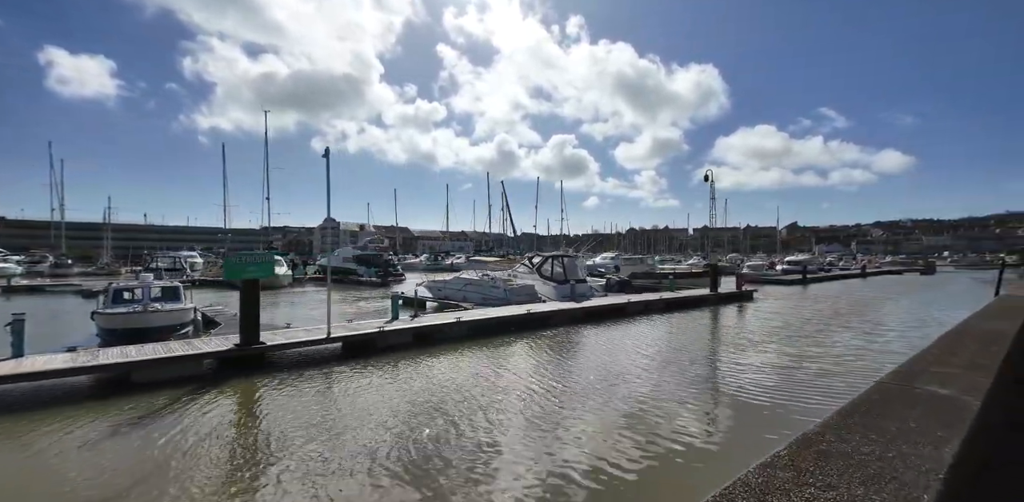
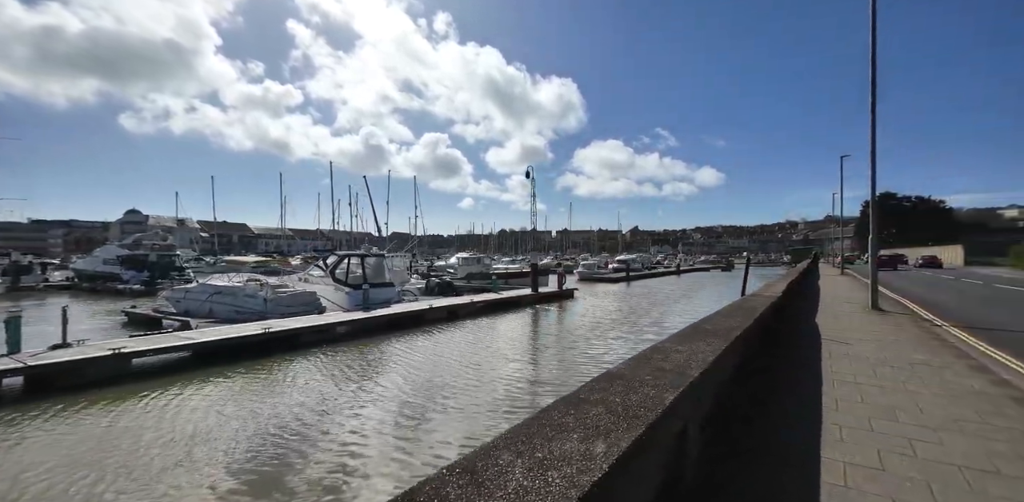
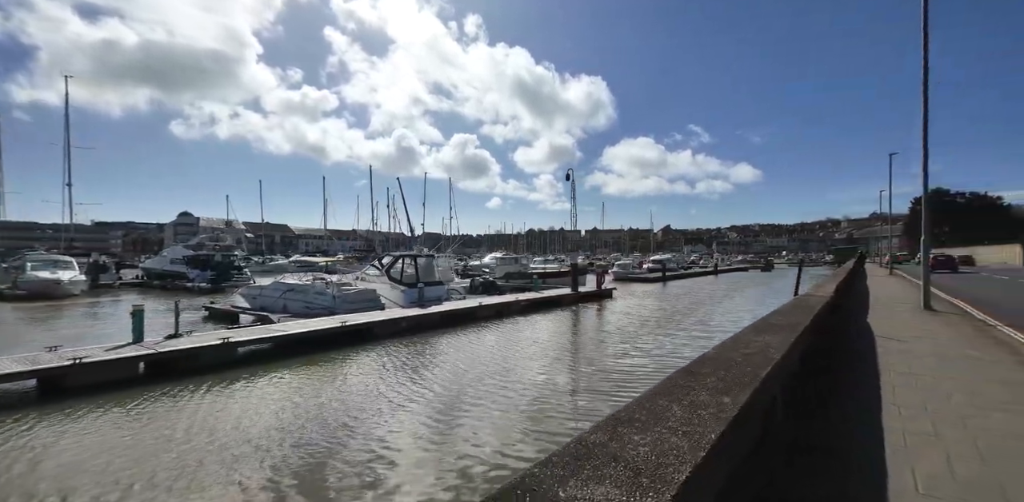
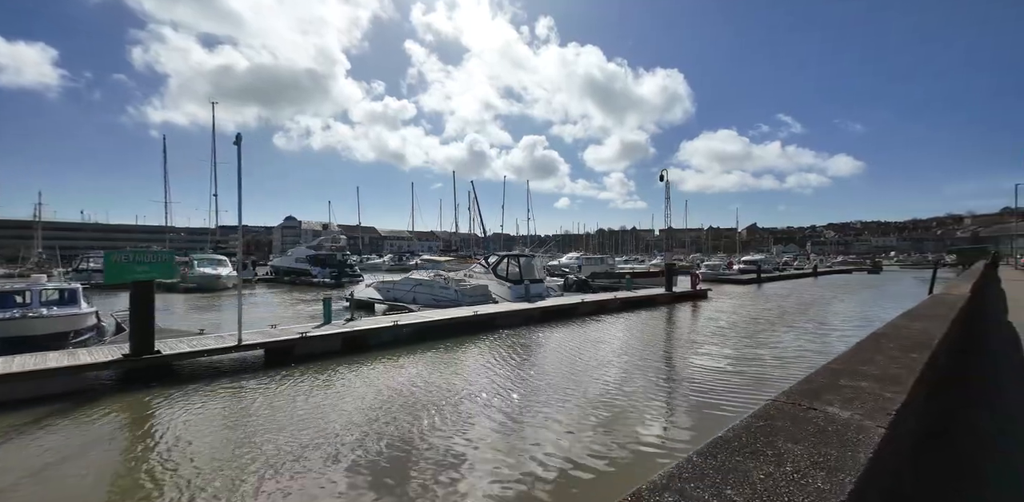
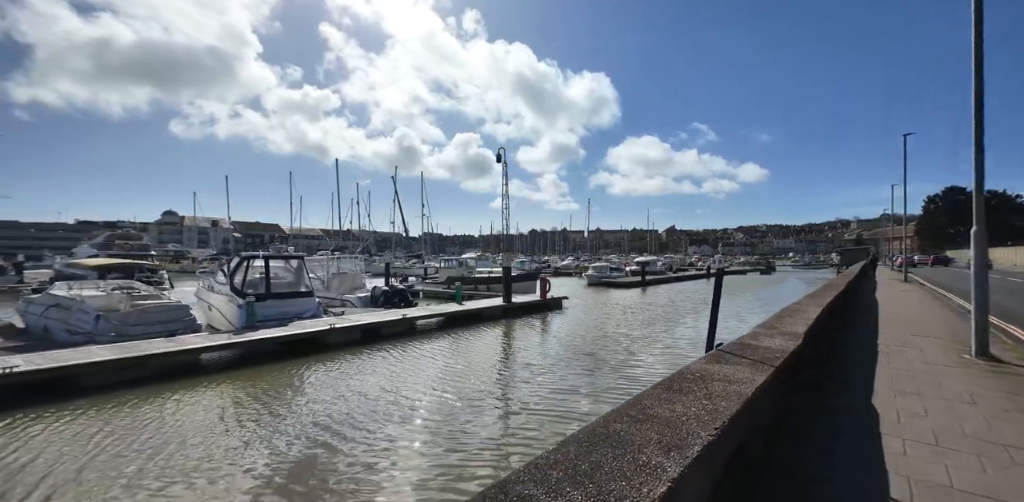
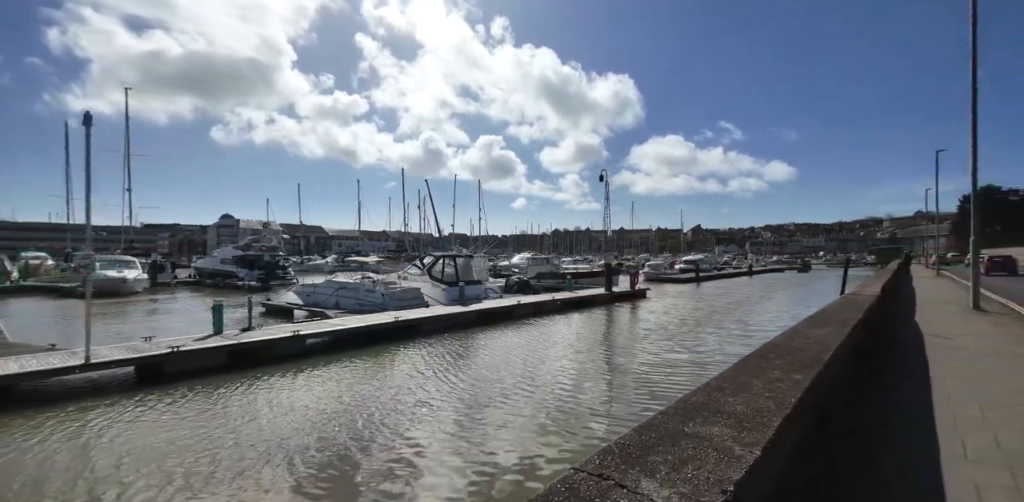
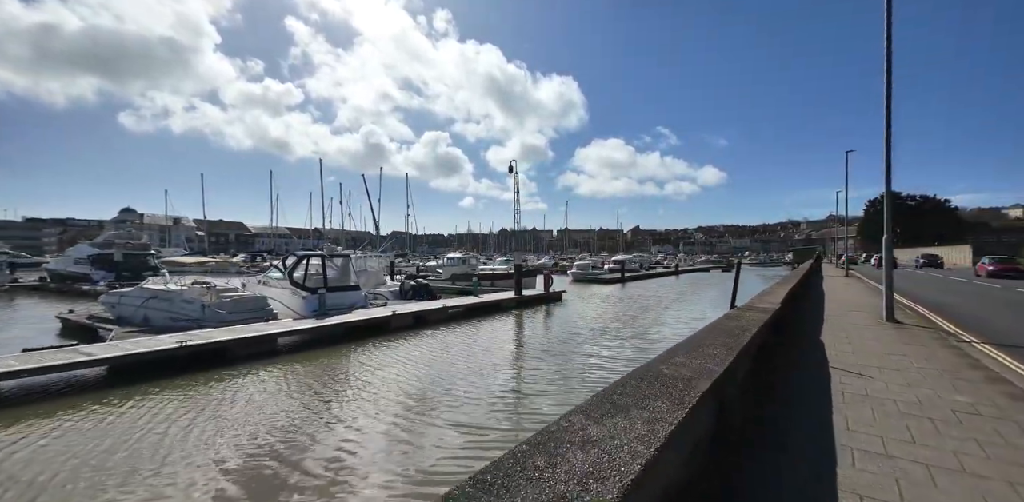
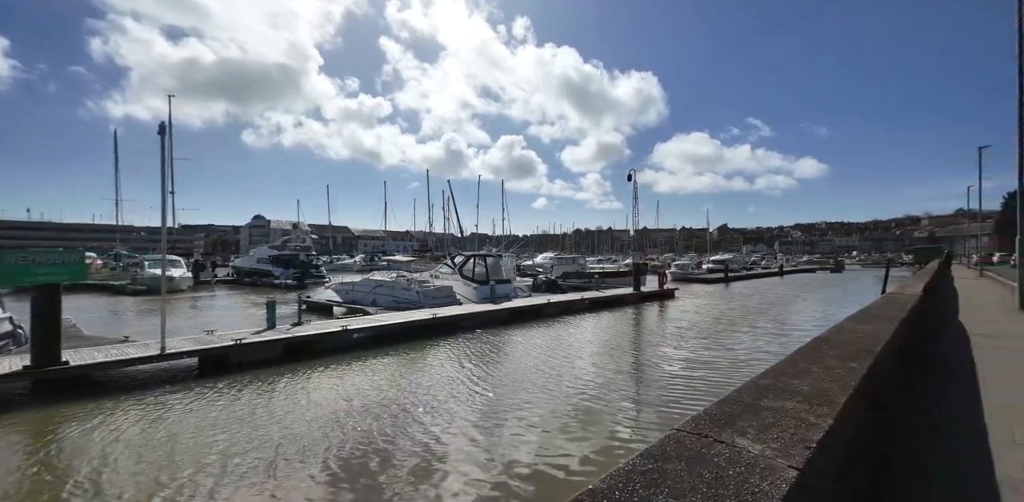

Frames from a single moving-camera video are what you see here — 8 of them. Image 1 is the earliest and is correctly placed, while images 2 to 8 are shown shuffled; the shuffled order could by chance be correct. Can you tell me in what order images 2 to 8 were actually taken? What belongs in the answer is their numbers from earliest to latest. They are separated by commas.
4, 8, 6, 3, 2, 7, 5
